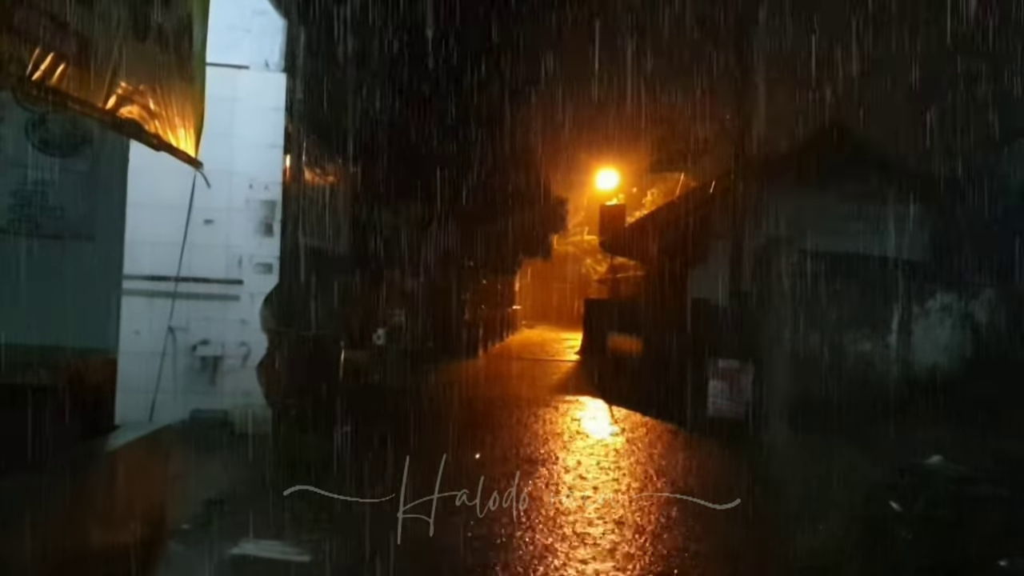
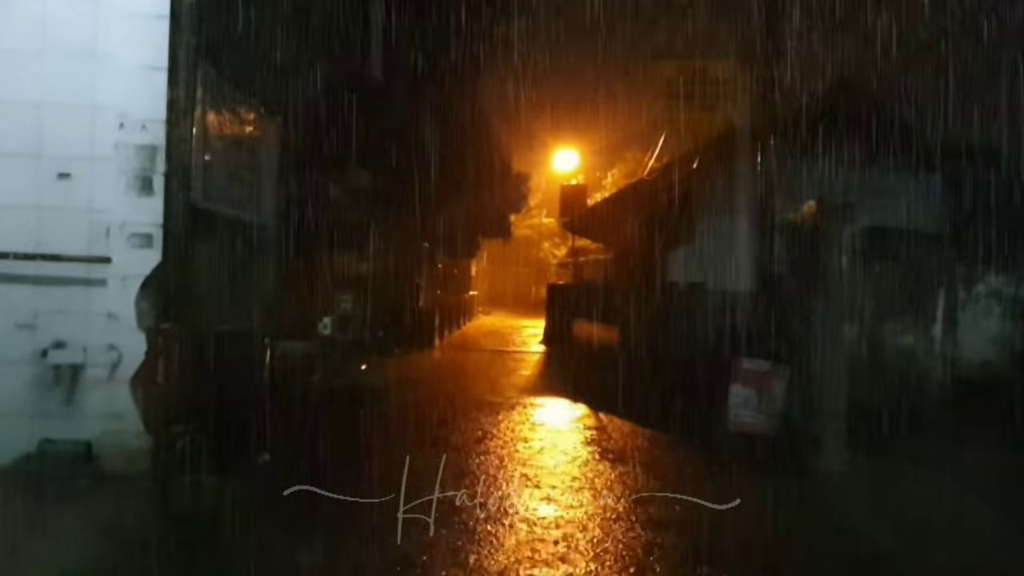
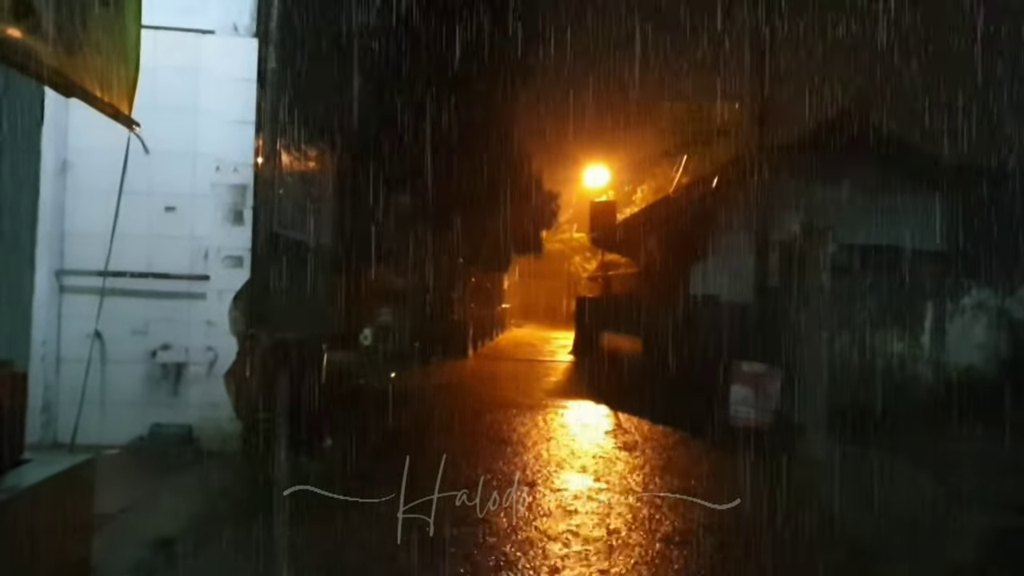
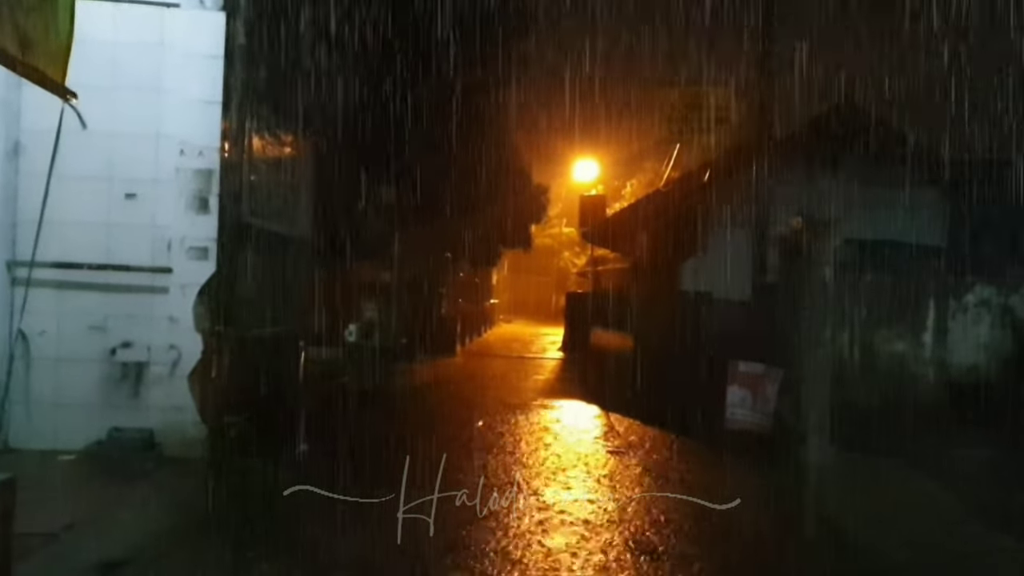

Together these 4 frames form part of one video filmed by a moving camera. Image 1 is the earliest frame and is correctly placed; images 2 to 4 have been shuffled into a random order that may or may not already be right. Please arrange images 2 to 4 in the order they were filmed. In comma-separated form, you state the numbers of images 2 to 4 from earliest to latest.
3, 4, 2
